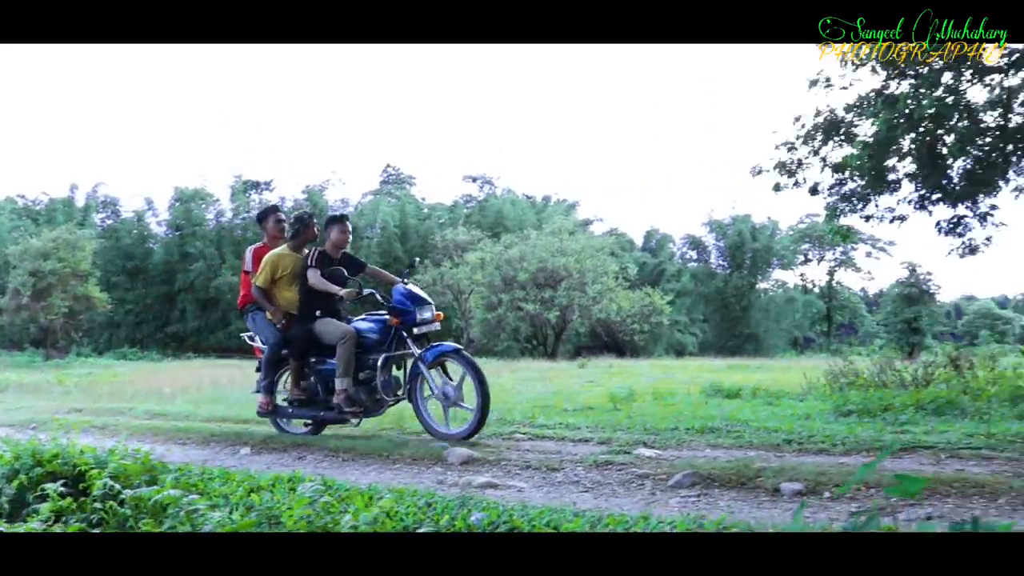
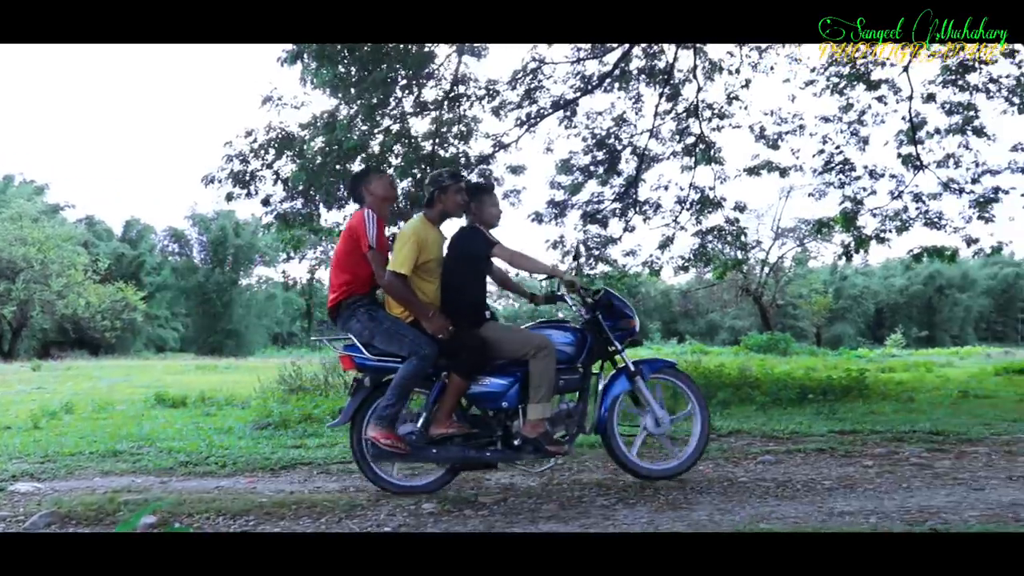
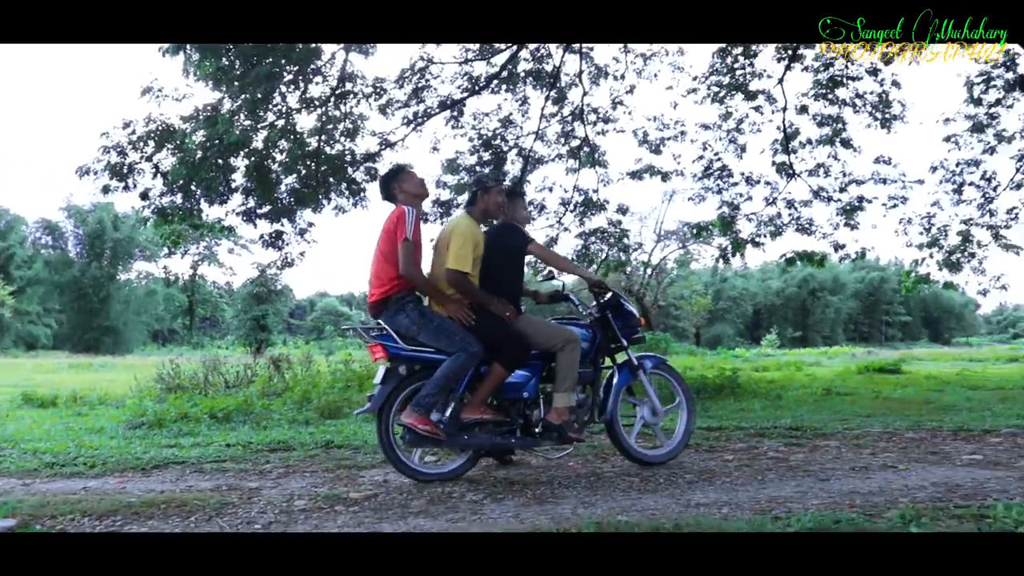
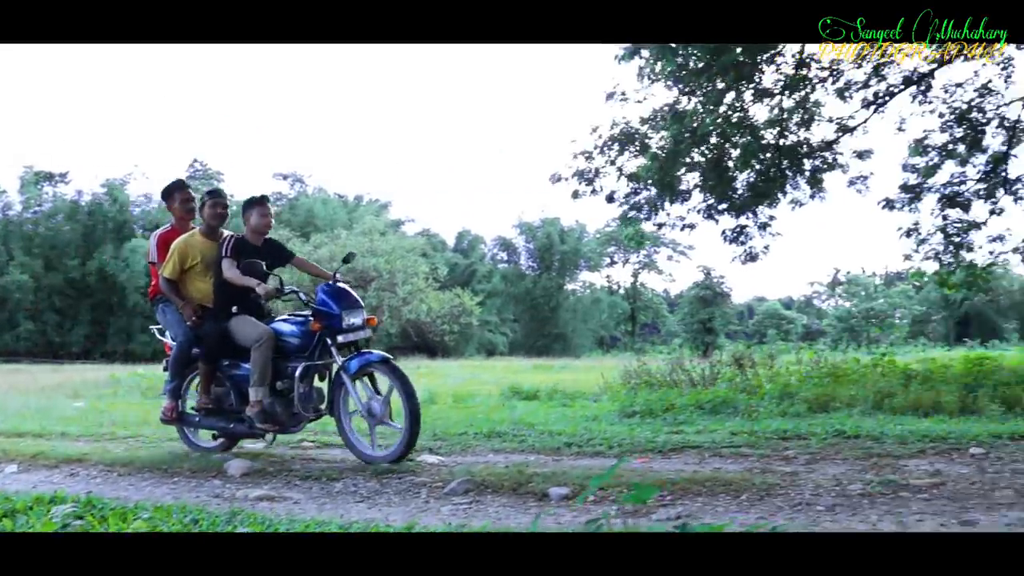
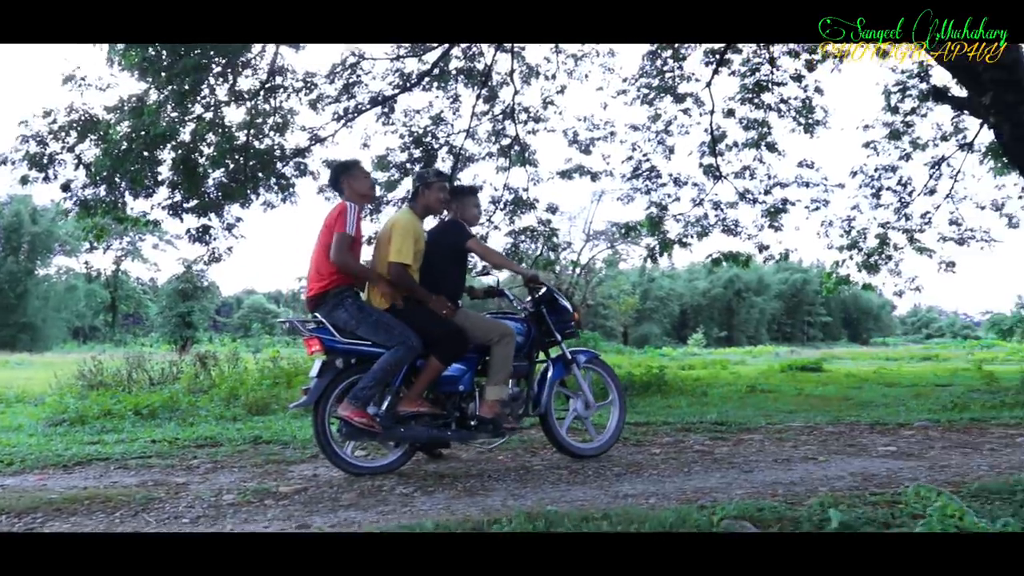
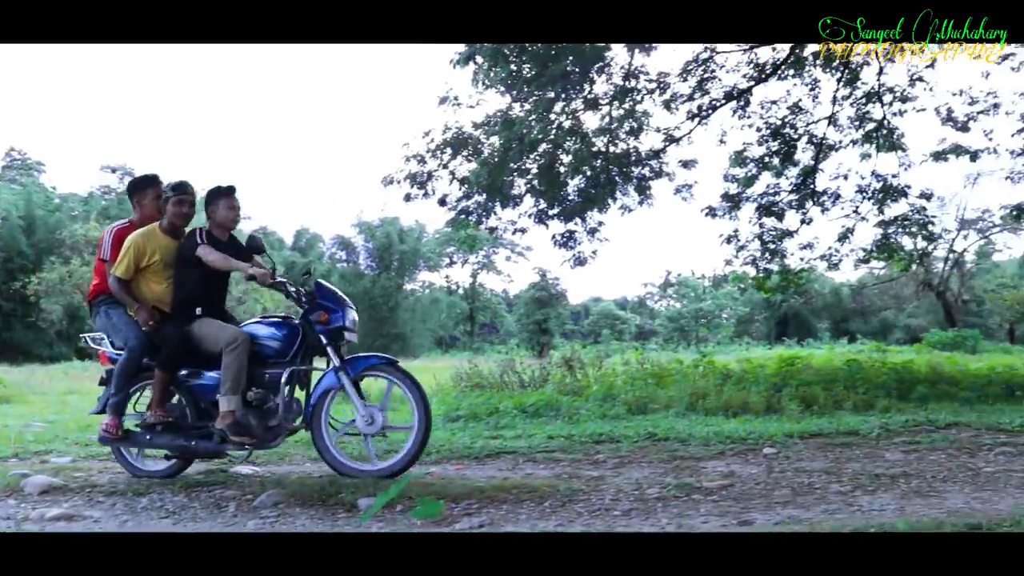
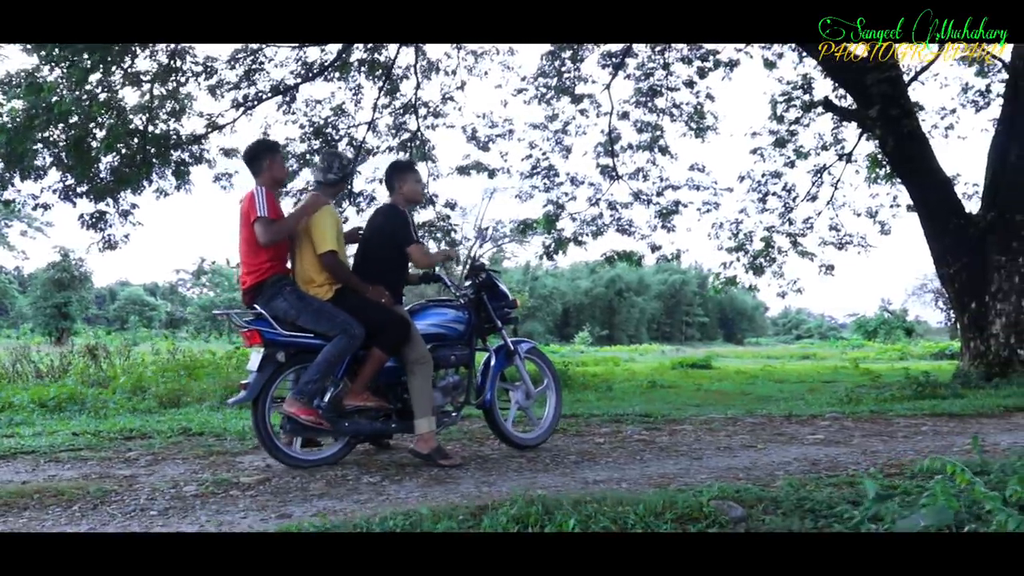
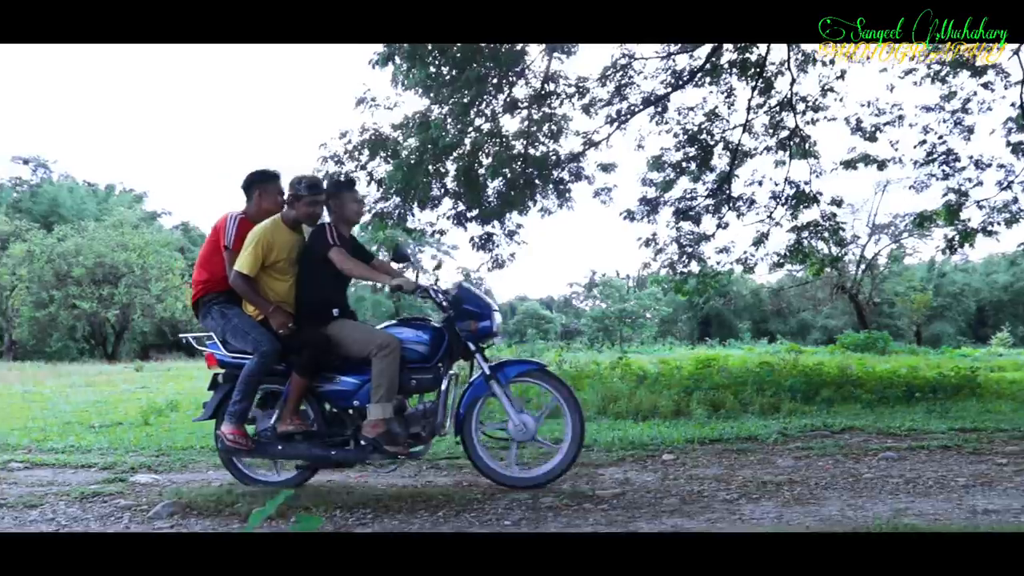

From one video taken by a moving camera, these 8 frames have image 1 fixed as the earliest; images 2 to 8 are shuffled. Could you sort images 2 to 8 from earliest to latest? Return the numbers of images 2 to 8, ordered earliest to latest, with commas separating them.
4, 6, 8, 2, 3, 5, 7
